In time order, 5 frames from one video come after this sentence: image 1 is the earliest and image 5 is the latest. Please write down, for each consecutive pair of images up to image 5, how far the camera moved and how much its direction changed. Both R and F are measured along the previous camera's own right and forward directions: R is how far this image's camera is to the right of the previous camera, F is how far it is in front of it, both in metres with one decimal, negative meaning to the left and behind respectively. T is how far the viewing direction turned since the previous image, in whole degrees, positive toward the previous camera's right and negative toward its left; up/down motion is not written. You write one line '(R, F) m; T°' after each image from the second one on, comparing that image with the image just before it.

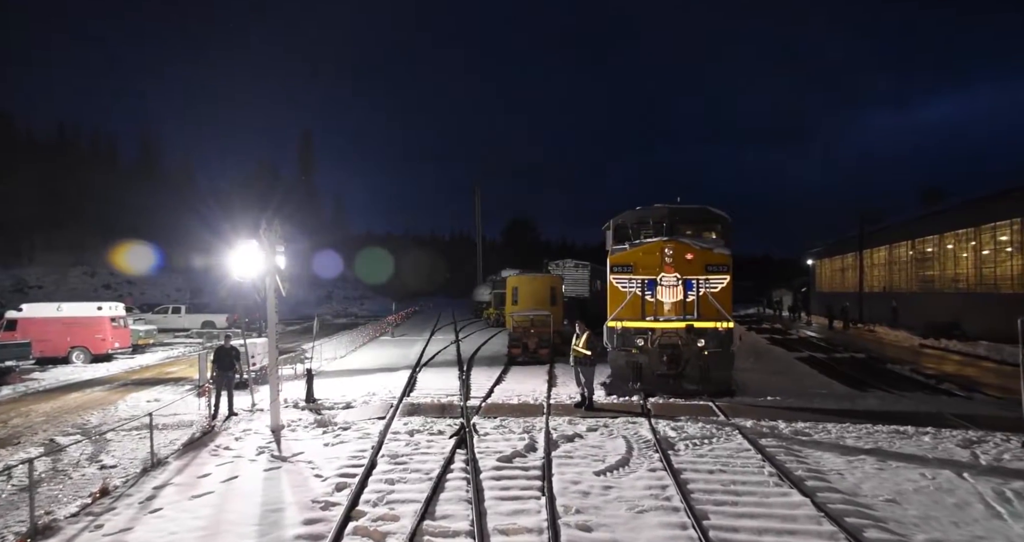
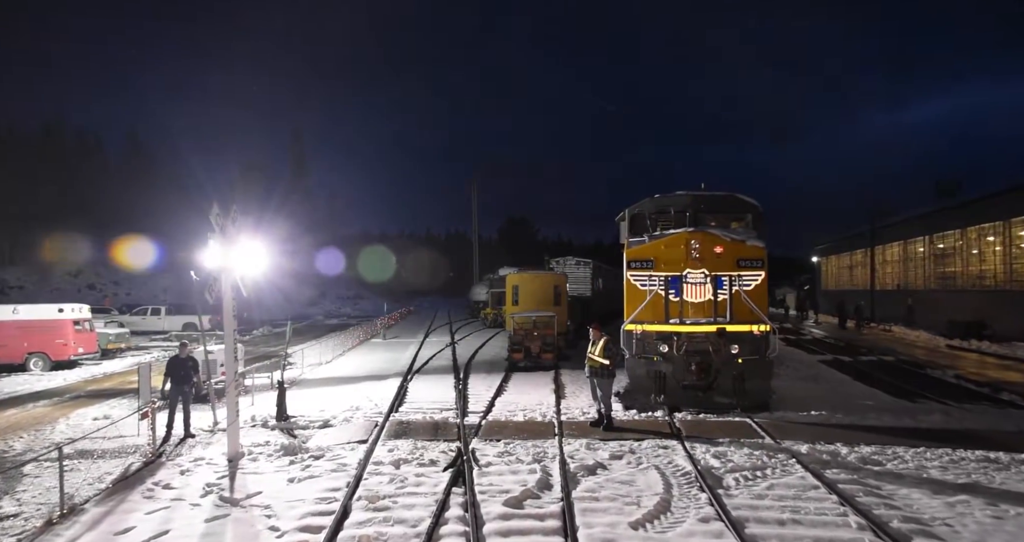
(-0.2, +1.8) m; 0°
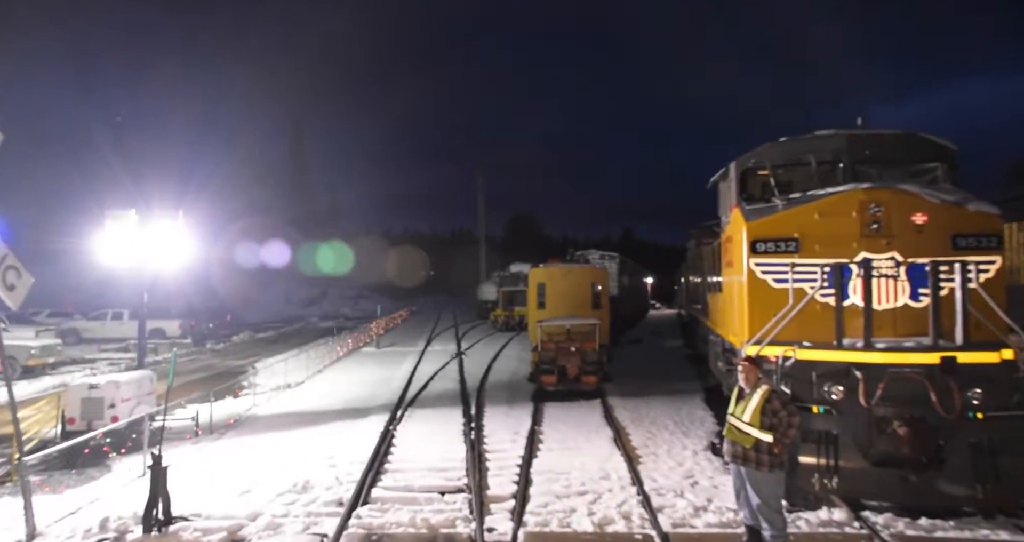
(-0.5, +5.1) m; -1°
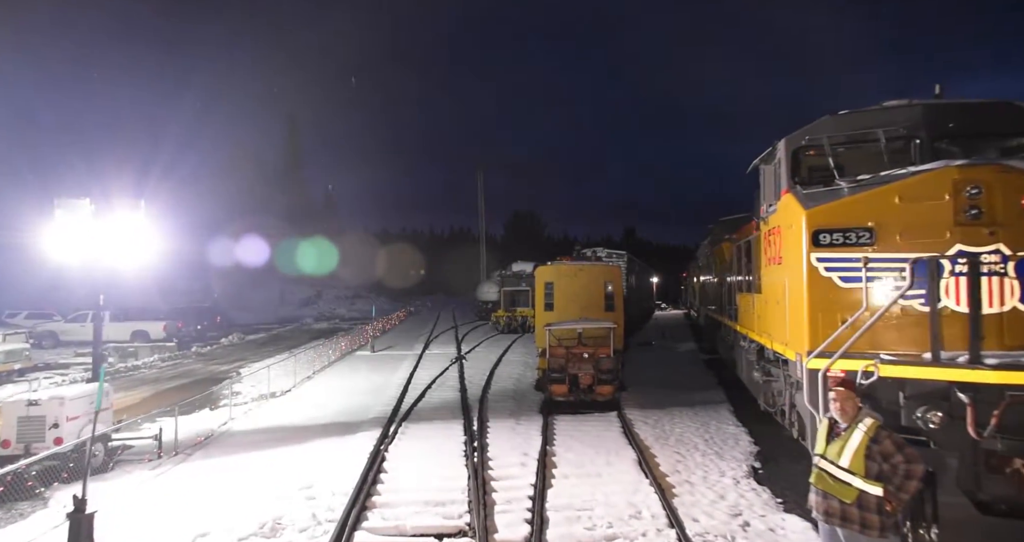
(-0.1, +1.4) m; 0°
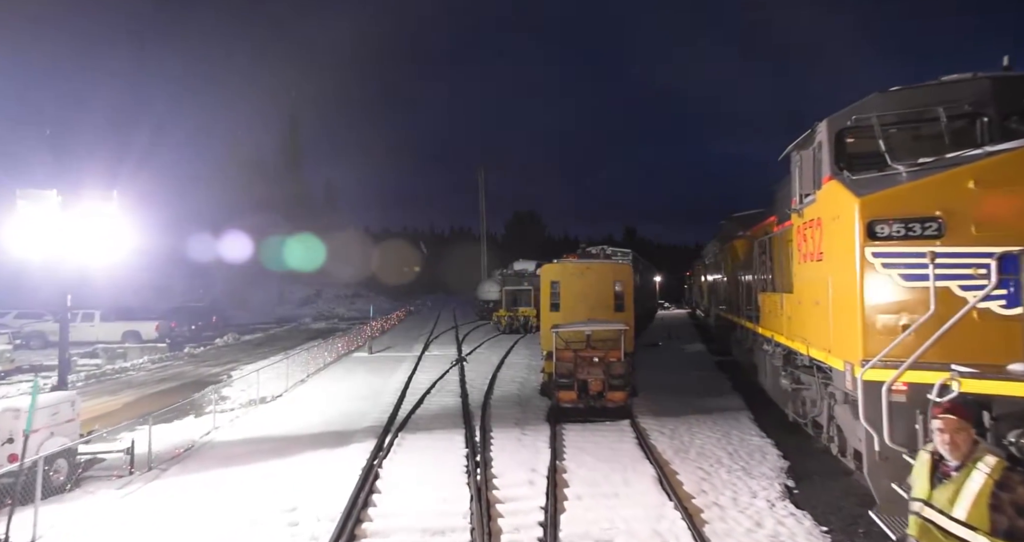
(-0.1, +0.9) m; 0°
